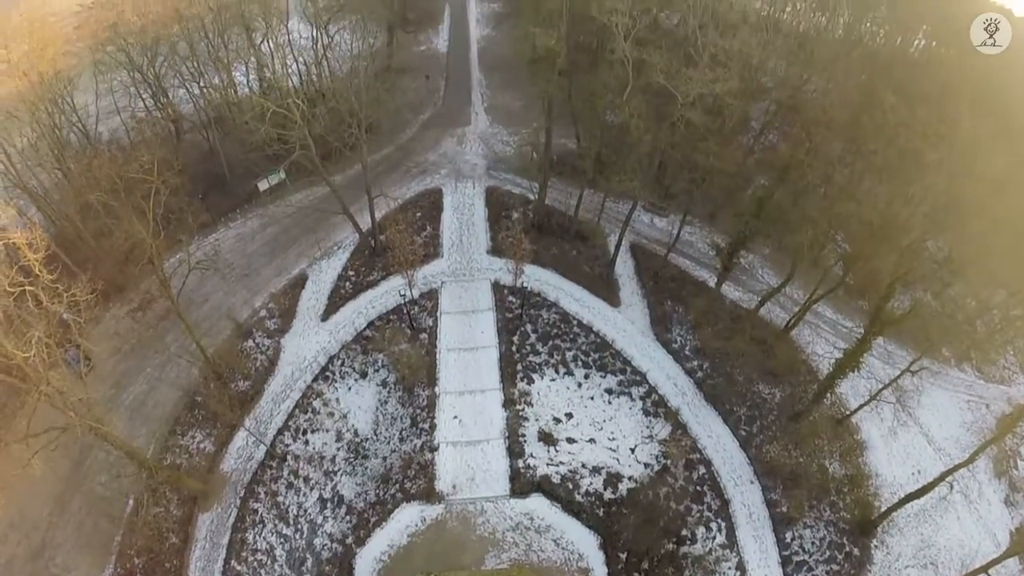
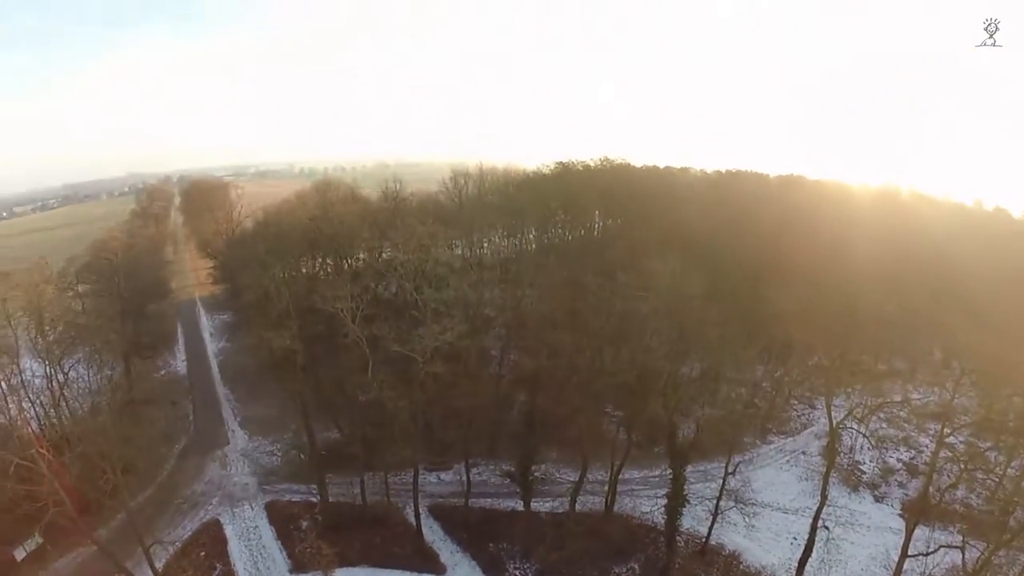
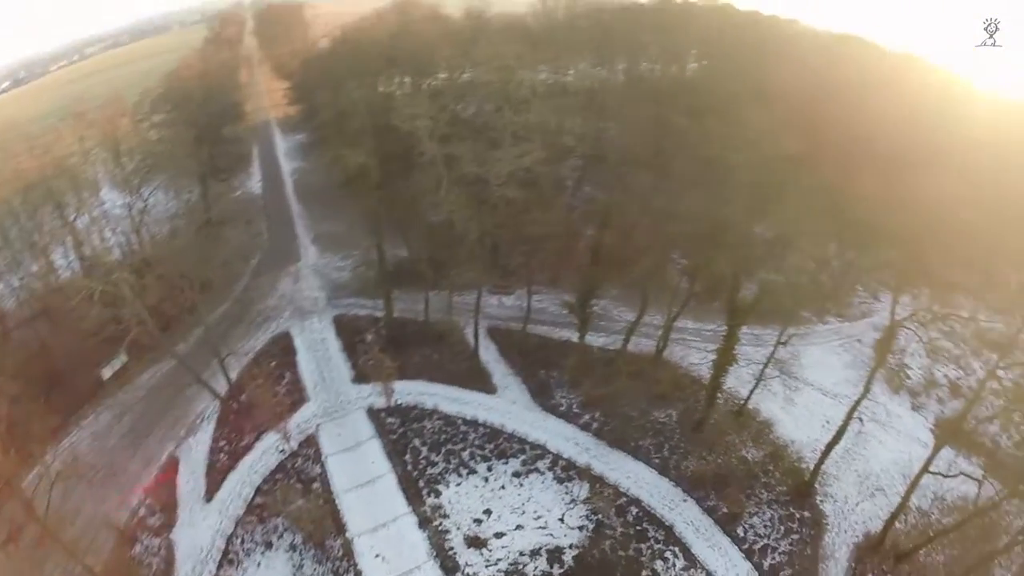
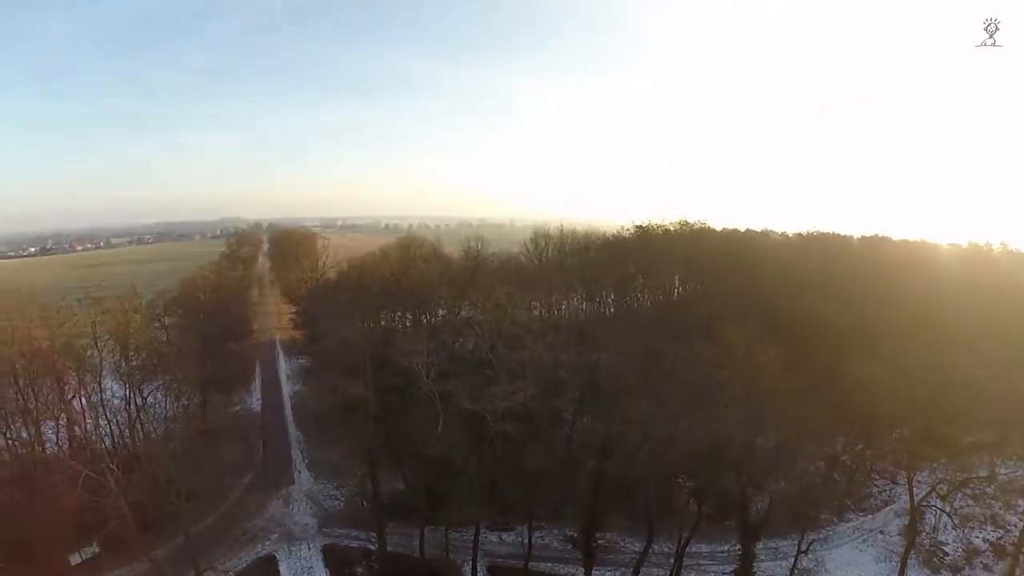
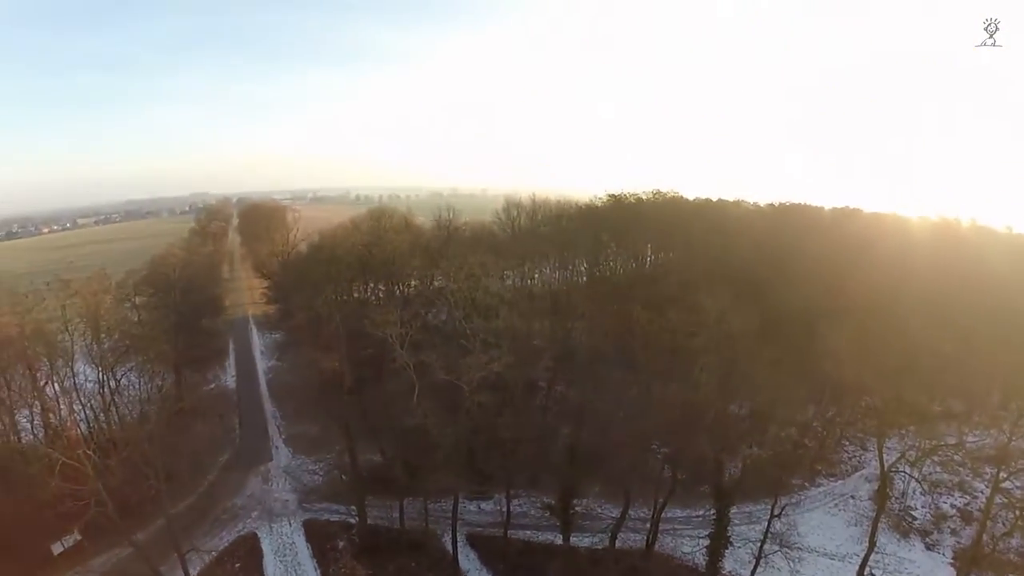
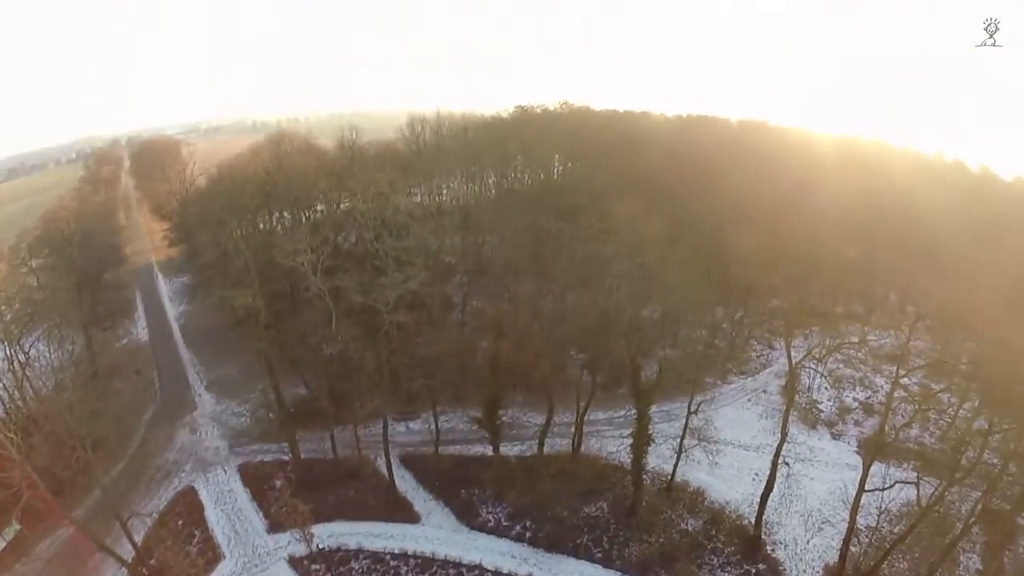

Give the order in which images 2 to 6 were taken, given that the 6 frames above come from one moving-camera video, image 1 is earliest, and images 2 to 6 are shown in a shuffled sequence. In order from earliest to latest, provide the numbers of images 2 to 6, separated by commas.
3, 6, 2, 5, 4
